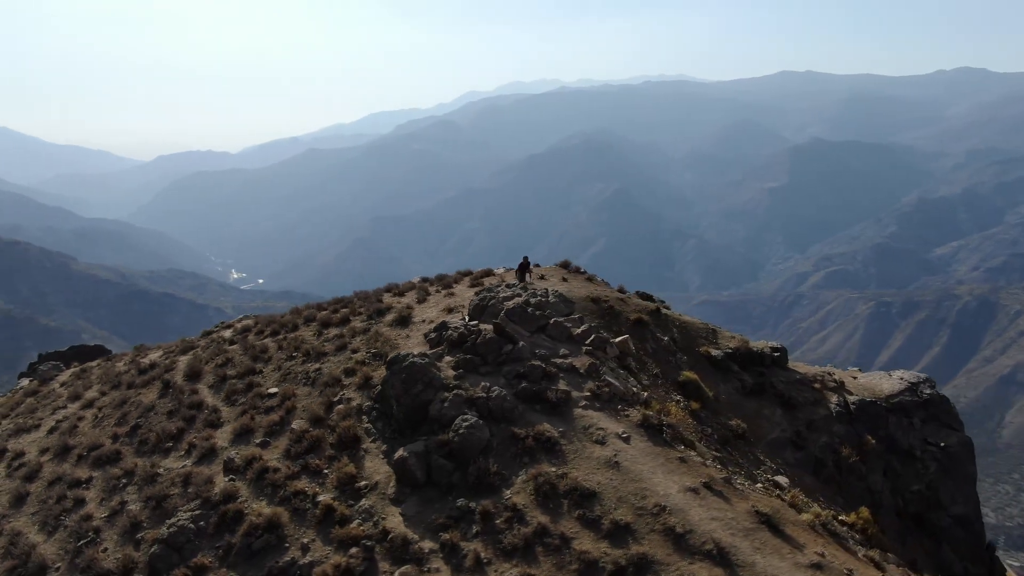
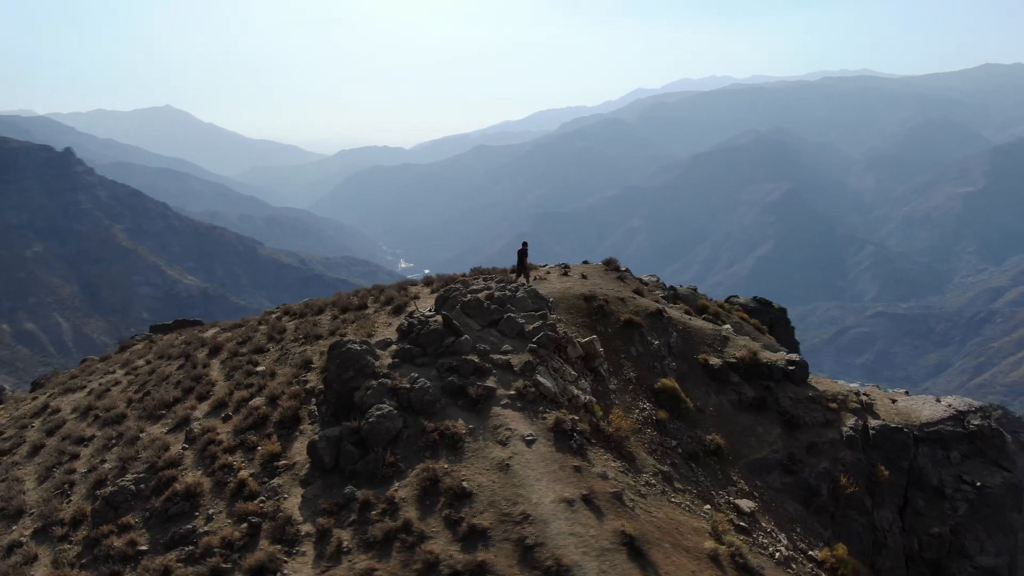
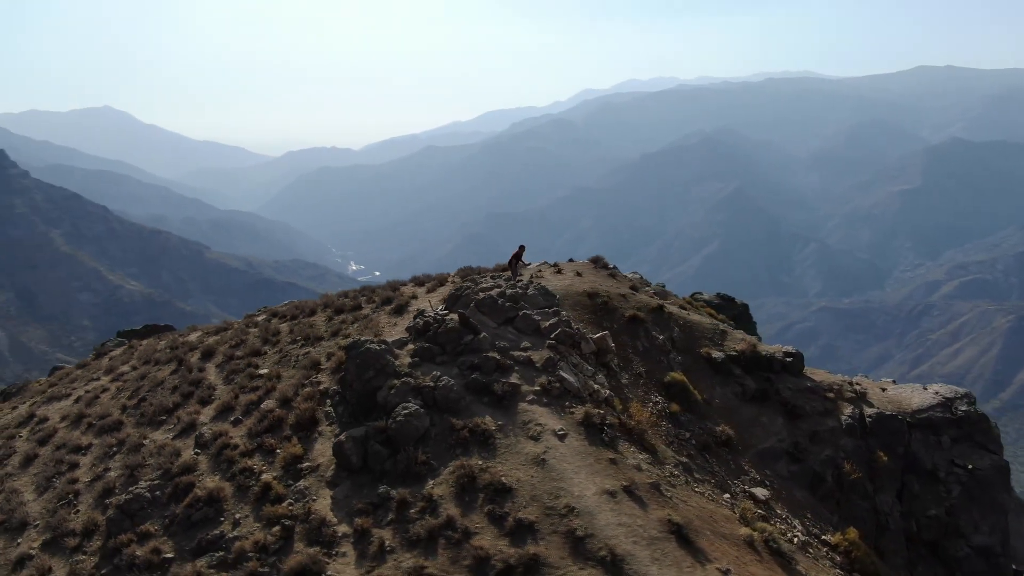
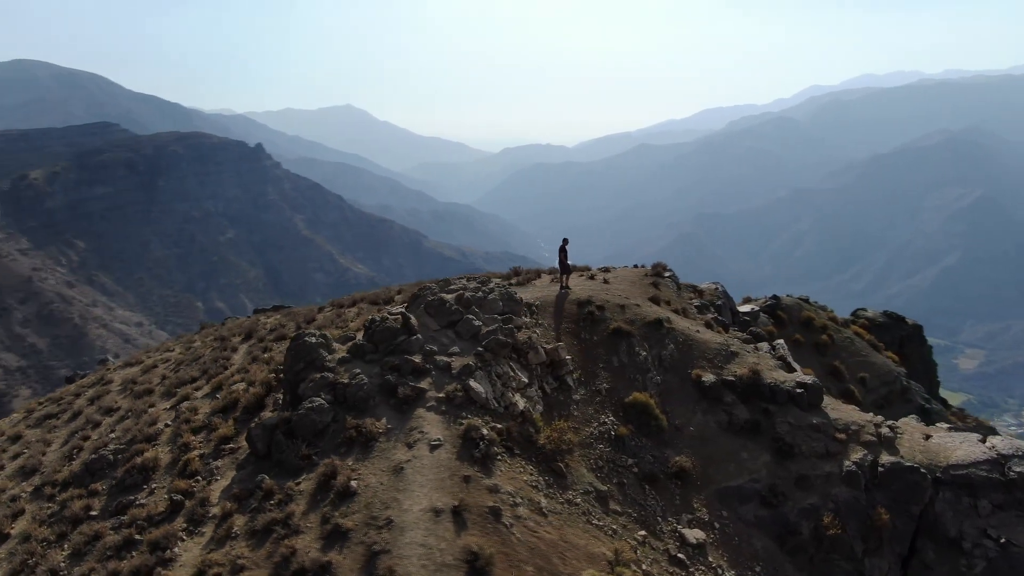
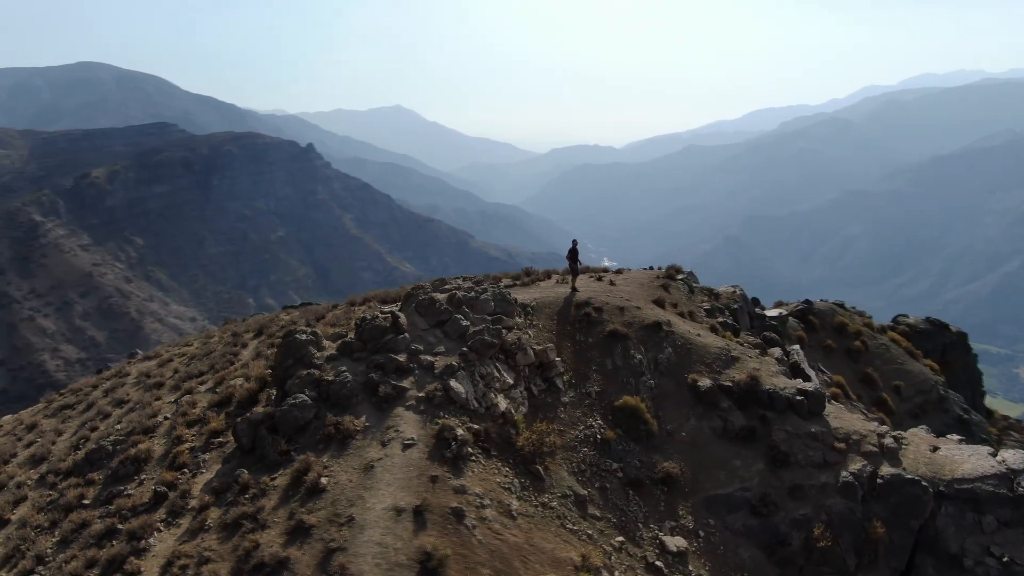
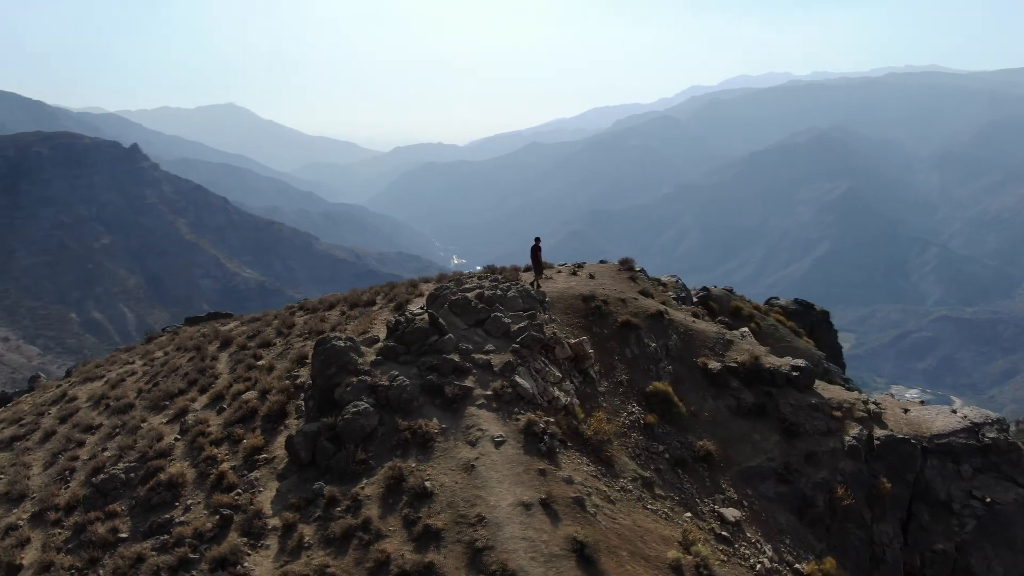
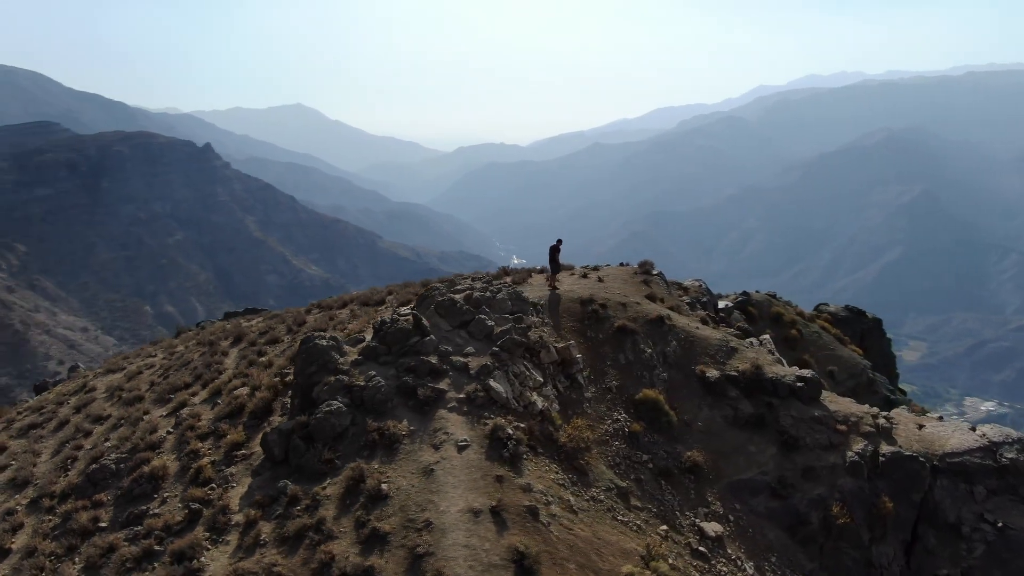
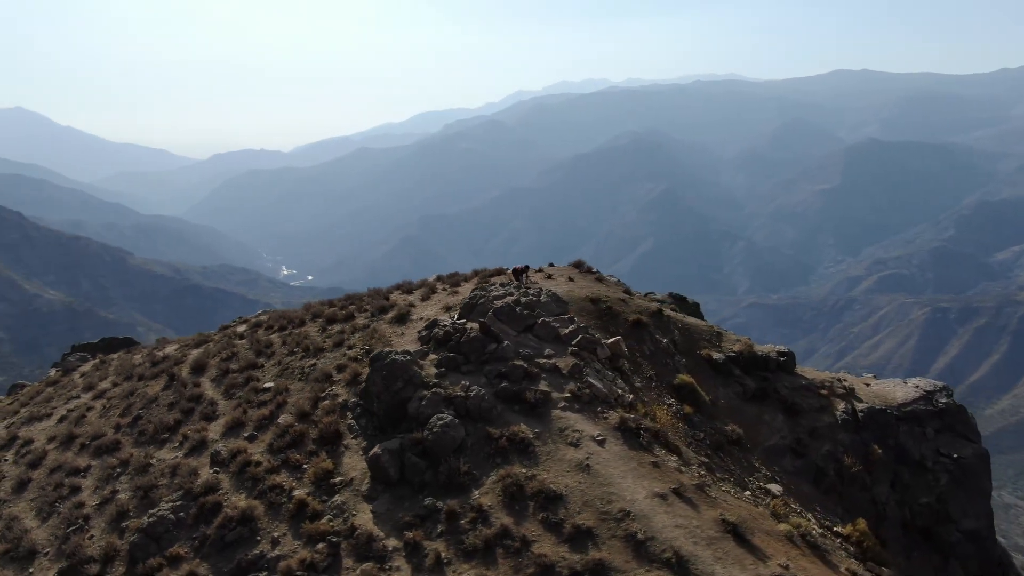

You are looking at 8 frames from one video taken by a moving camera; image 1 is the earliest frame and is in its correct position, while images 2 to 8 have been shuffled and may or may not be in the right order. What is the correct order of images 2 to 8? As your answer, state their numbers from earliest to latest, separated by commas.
8, 3, 2, 6, 7, 4, 5
